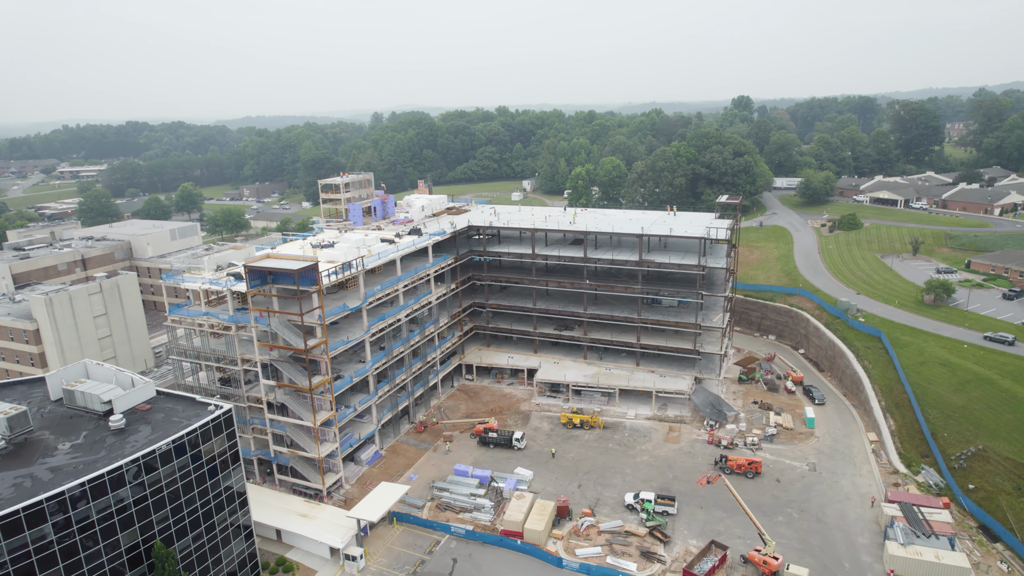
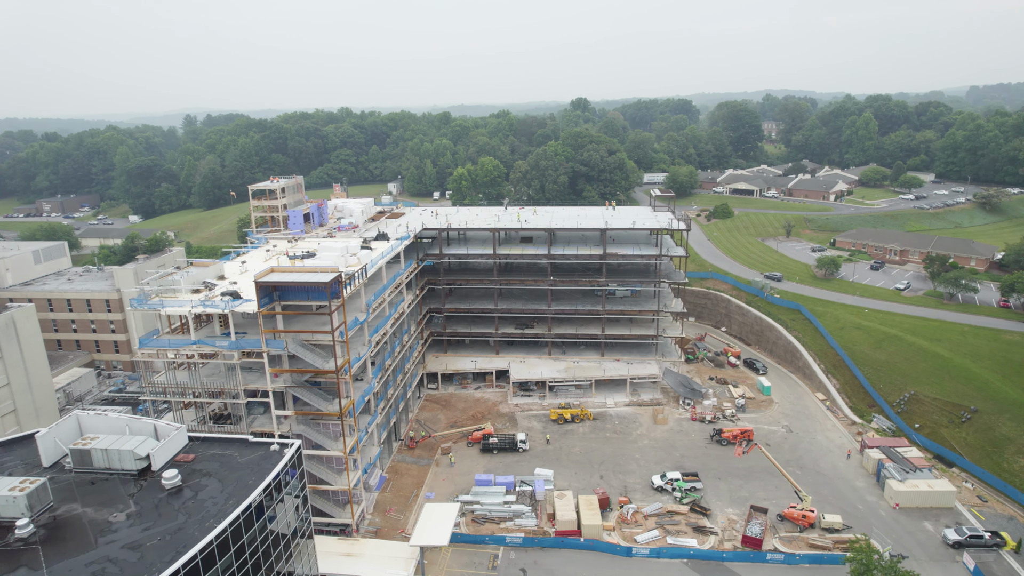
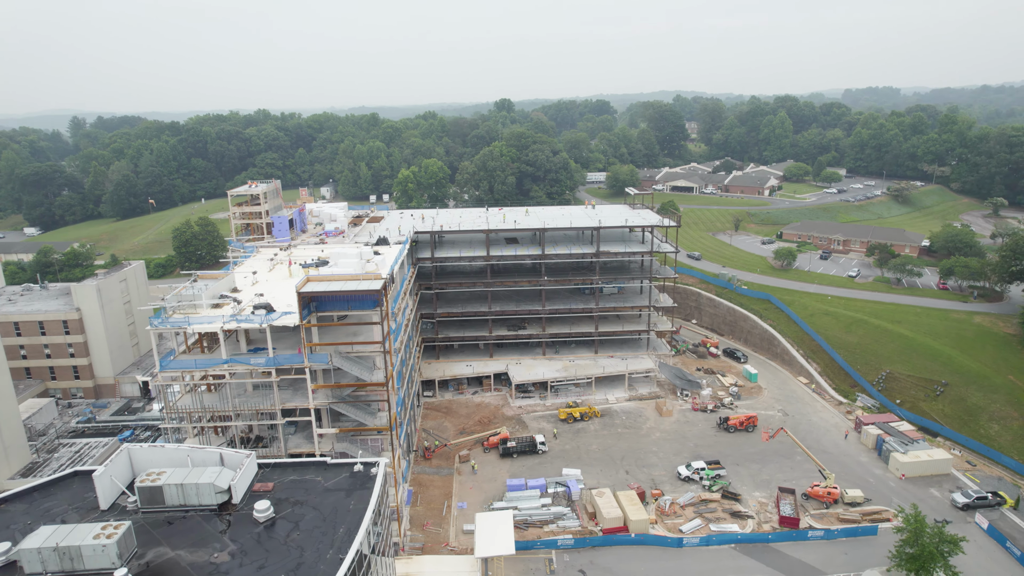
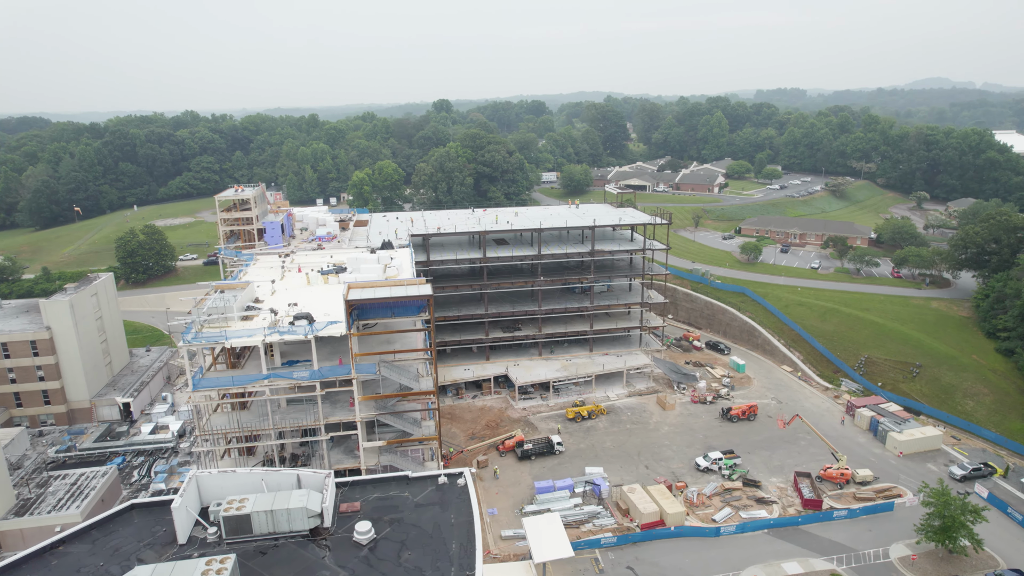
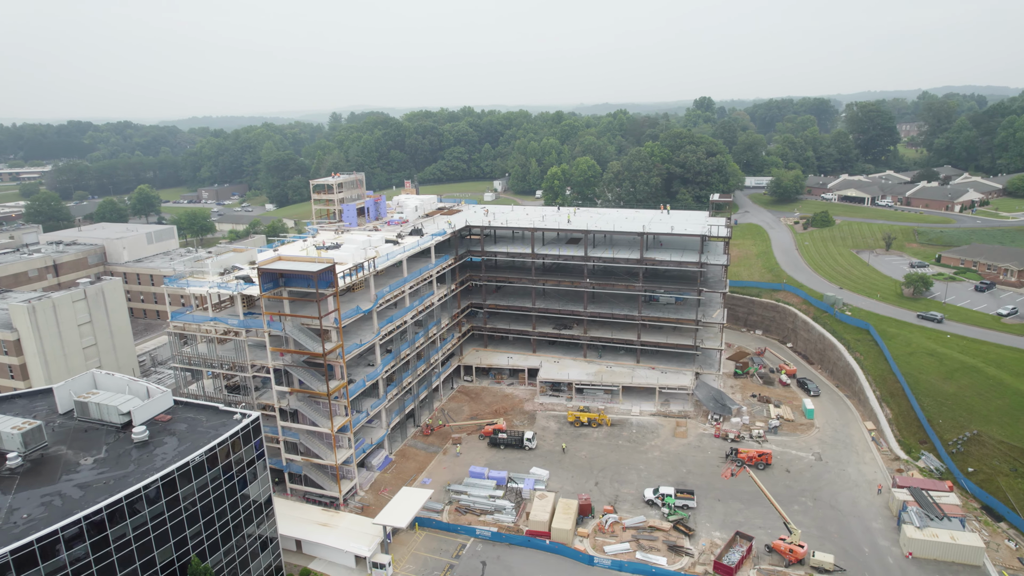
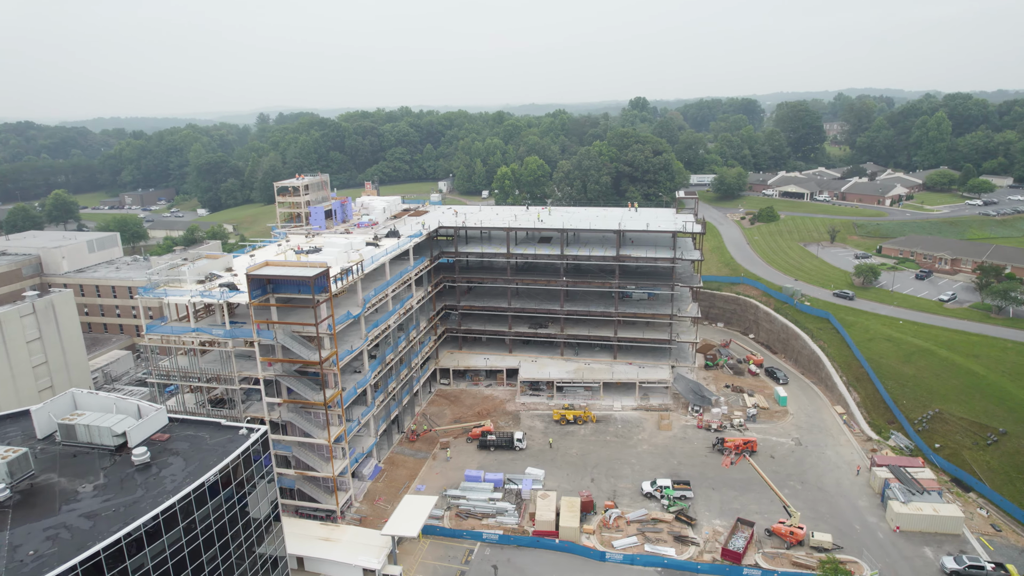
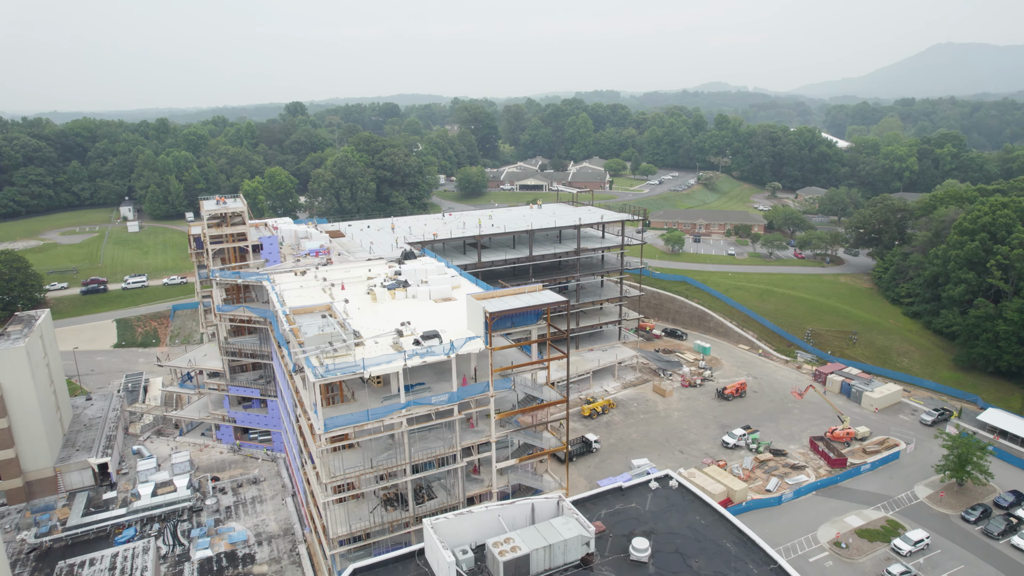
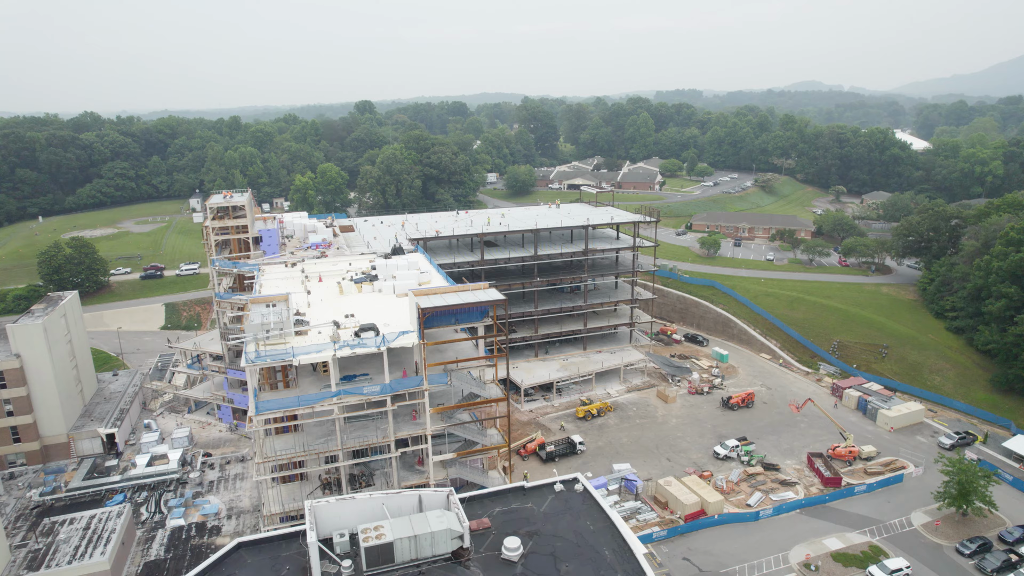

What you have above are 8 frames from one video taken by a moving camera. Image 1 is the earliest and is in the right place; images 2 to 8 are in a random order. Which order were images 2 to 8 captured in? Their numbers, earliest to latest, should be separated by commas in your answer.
5, 6, 2, 3, 4, 8, 7
